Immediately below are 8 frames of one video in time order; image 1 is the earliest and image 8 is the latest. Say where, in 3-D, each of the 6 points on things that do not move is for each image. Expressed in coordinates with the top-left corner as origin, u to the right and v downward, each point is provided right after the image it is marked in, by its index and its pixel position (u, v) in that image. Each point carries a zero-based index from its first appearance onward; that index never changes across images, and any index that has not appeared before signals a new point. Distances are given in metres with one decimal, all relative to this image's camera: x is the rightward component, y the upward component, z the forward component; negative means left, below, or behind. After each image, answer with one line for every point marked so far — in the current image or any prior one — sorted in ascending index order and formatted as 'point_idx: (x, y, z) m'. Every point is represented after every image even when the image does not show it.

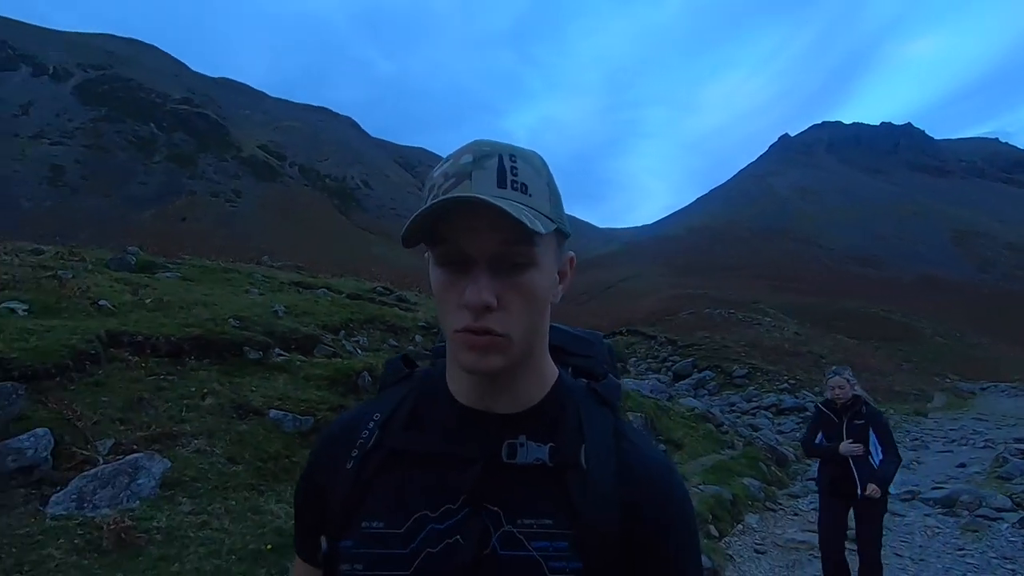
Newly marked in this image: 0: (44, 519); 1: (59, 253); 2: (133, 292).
0: (-4.6, -2.2, +5.2) m
1: (-10.4, +0.8, +12.4) m
2: (-7.4, -0.1, +10.6) m
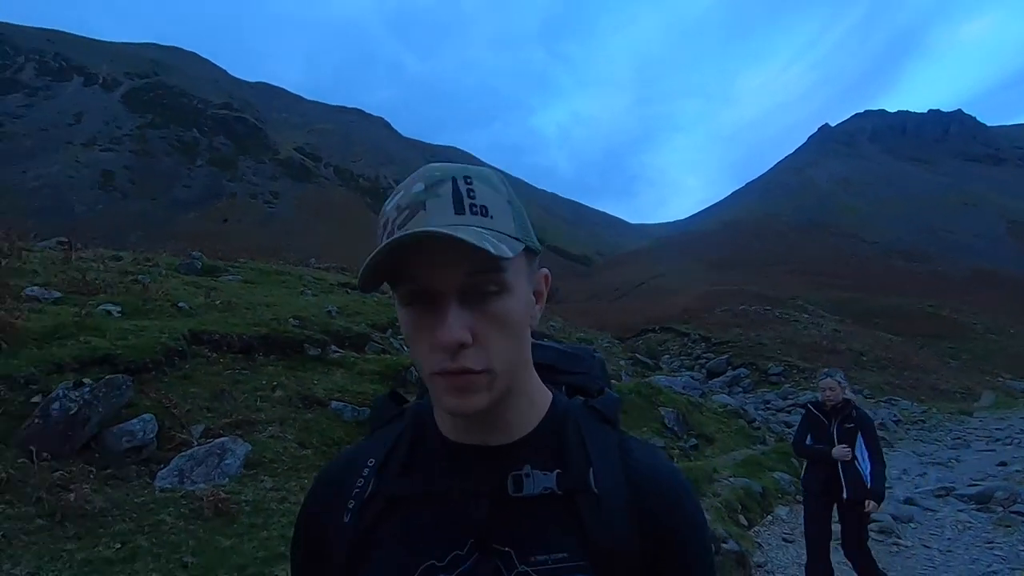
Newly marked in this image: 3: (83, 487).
0: (-4.2, -2.3, +6.2) m
1: (-9.6, +0.8, +13.6) m
2: (-6.7, -0.1, +11.7) m
3: (-4.6, -2.2, +5.9) m
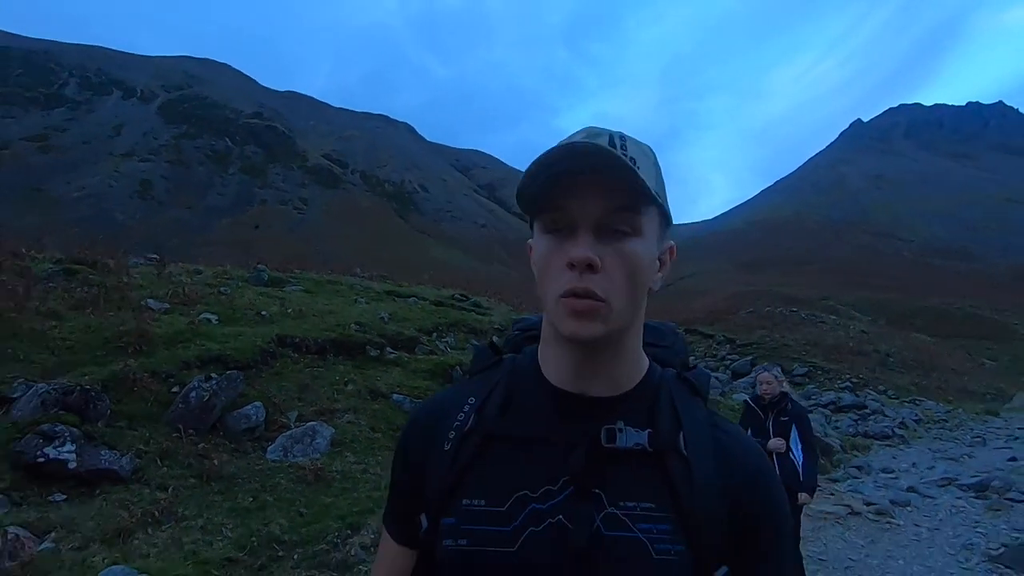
0: (-3.6, -2.5, +7.9) m
1: (-8.7, +0.5, +15.6) m
2: (-5.9, -0.4, +13.5) m
3: (-4.1, -2.4, +7.6) m
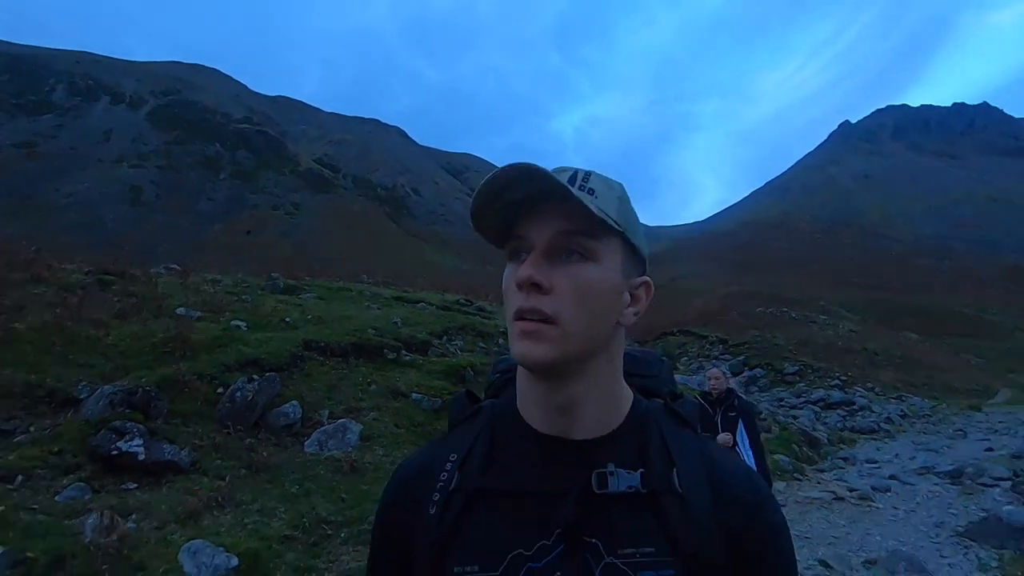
0: (-3.4, -2.7, +8.7) m
1: (-8.6, +0.2, +16.4) m
2: (-5.7, -0.6, +14.3) m
3: (-3.9, -2.5, +8.5) m
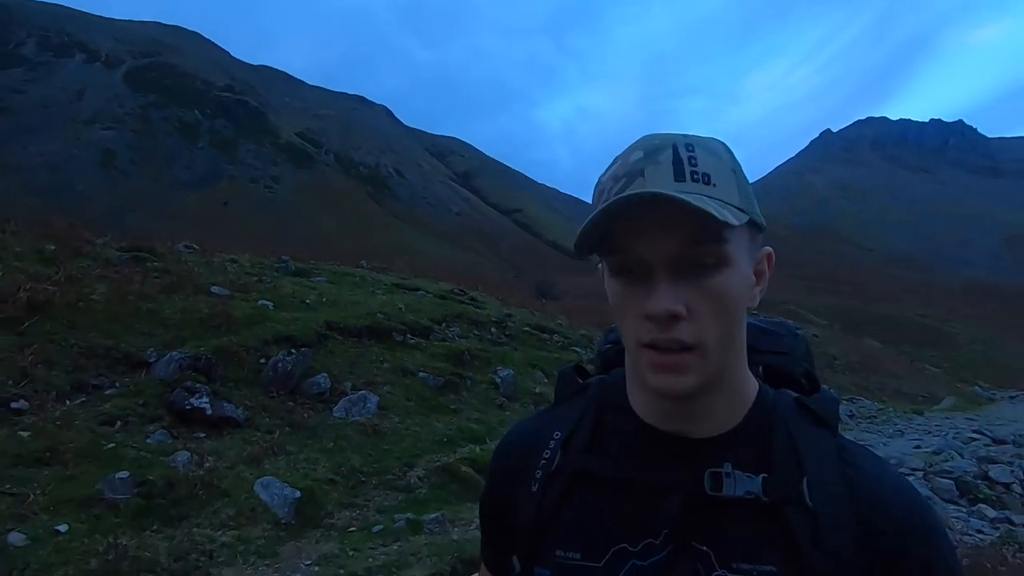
0: (-3.4, -2.5, +10.4) m
1: (-8.8, +0.9, +17.7) m
2: (-5.9, -0.1, +15.8) m
3: (-3.9, -2.3, +10.1) m
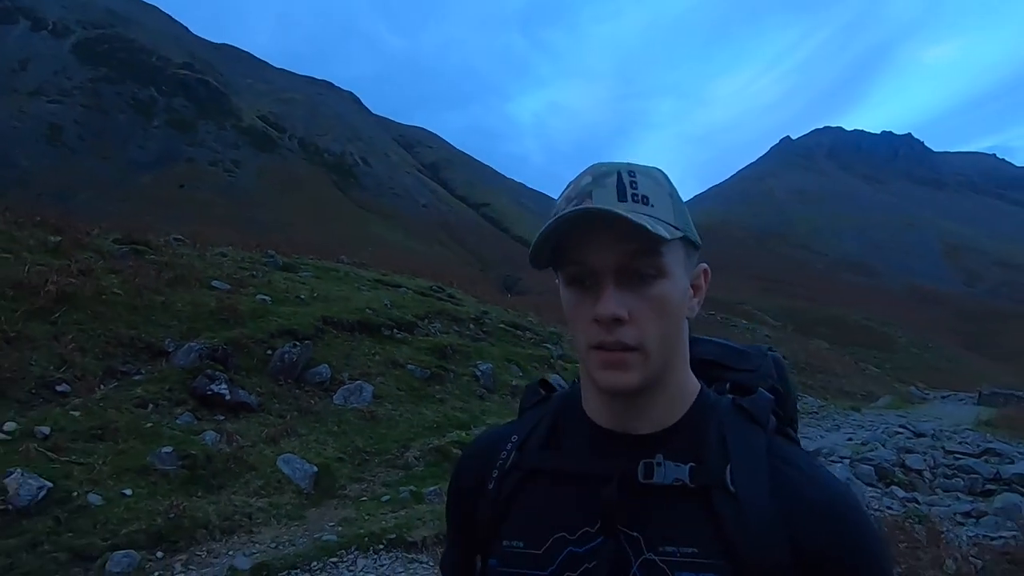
0: (-3.8, -2.5, +11.5) m
1: (-9.5, +1.1, +18.4) m
2: (-6.5, 0.0, +16.7) m
3: (-4.2, -2.3, +11.1) m
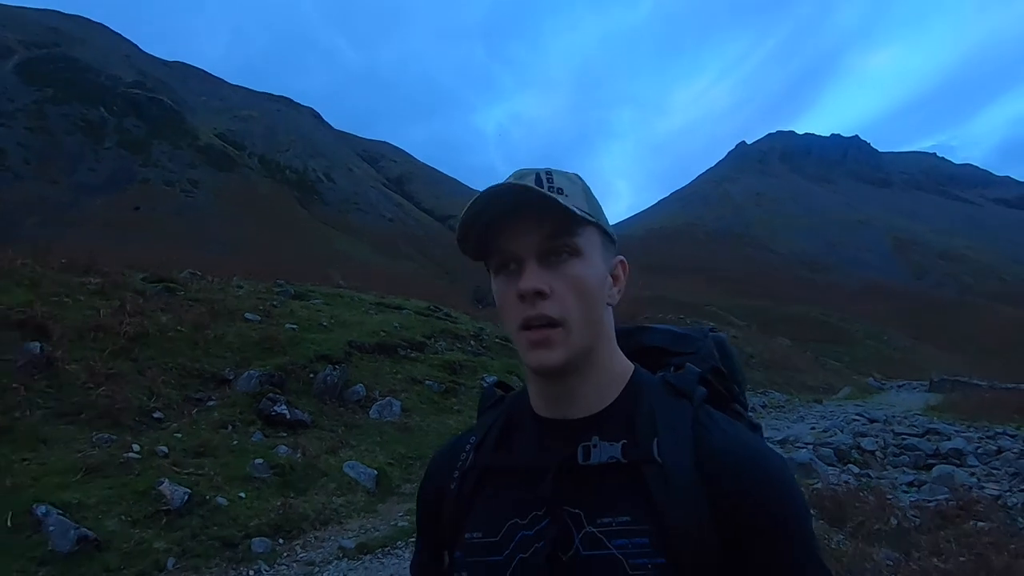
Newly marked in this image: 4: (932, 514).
0: (-3.4, -3.2, +13.1) m
1: (-9.6, +0.1, +19.8) m
2: (-6.5, -0.9, +18.2) m
3: (-3.8, -3.0, +12.7) m
4: (+9.9, -5.3, +12.7) m
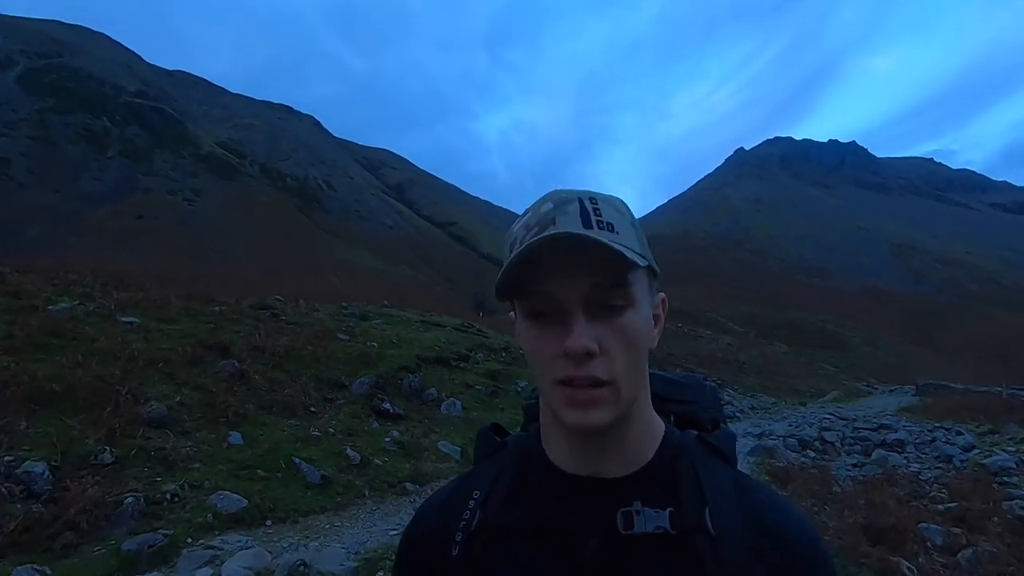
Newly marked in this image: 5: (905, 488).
0: (-2.2, -4.1, +17.6) m
1: (-8.4, -1.0, +24.3) m
2: (-5.3, -1.9, +22.7) m
3: (-2.6, -3.9, +17.3) m
4: (+11.1, -6.2, +17.2) m
5: (+12.2, -6.2, +16.8) m
